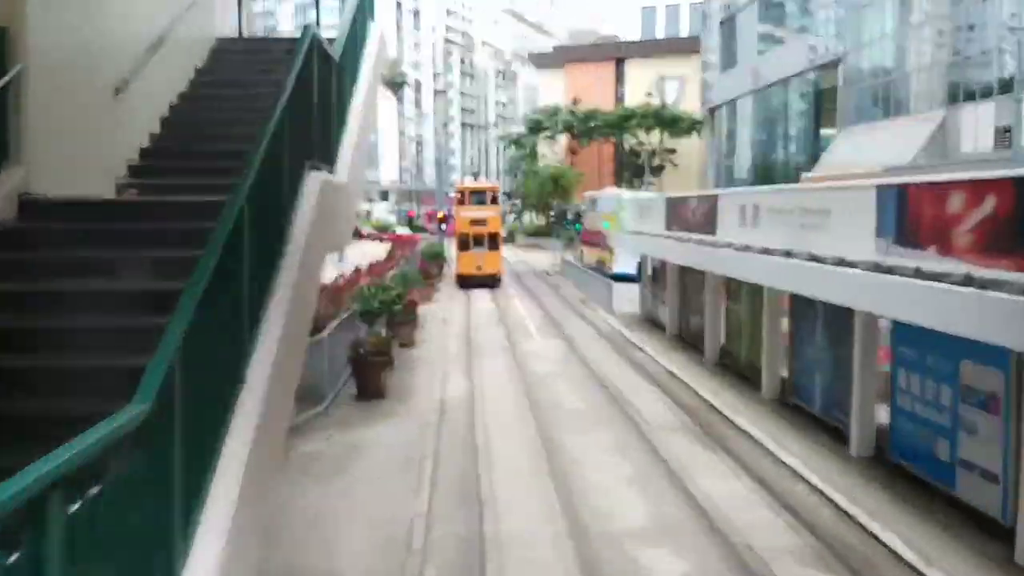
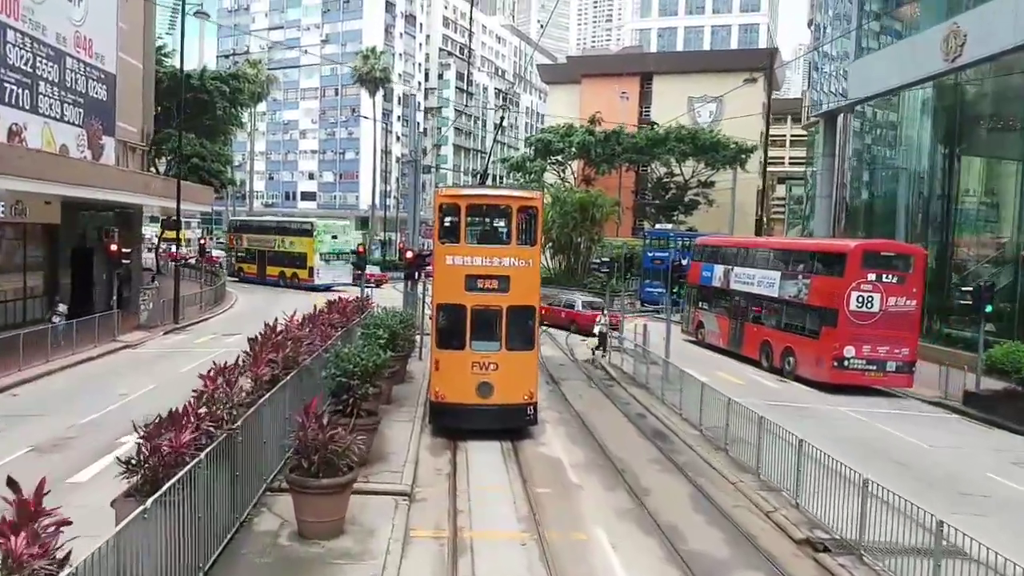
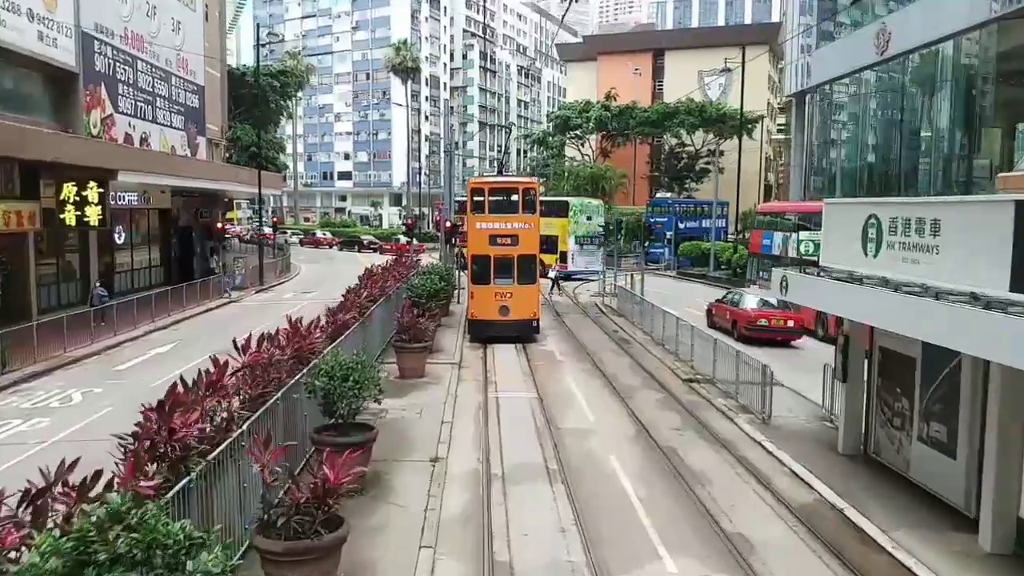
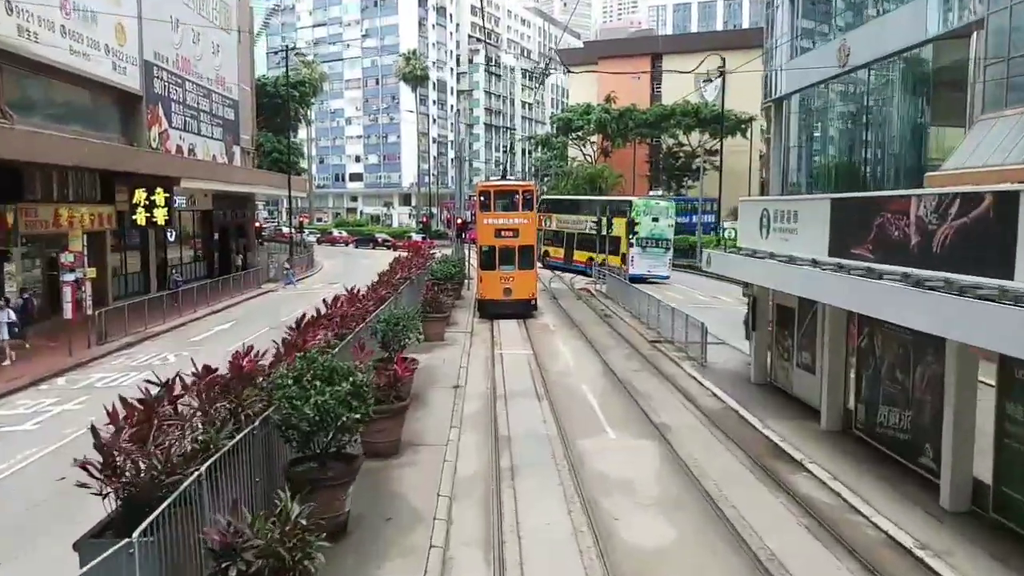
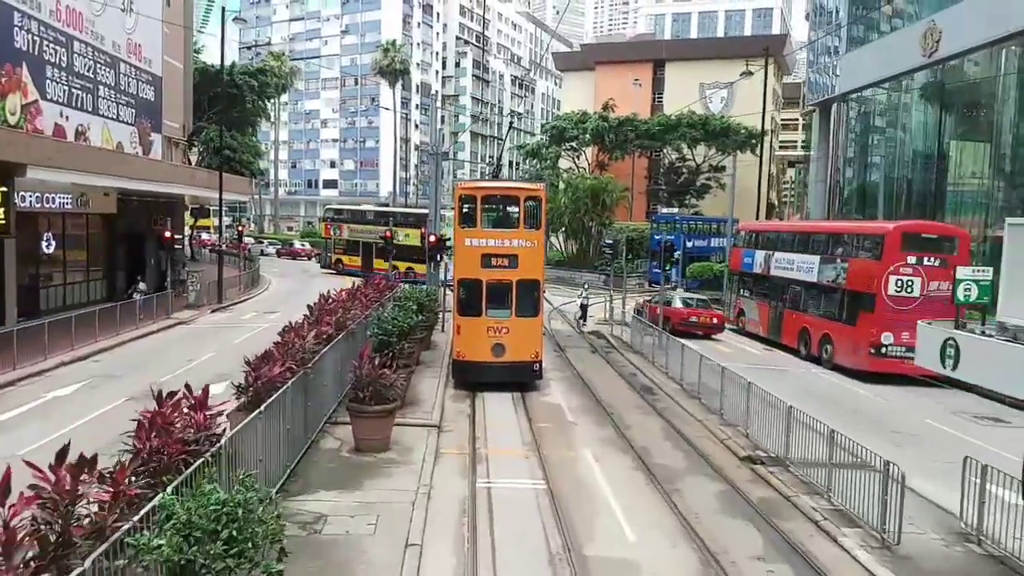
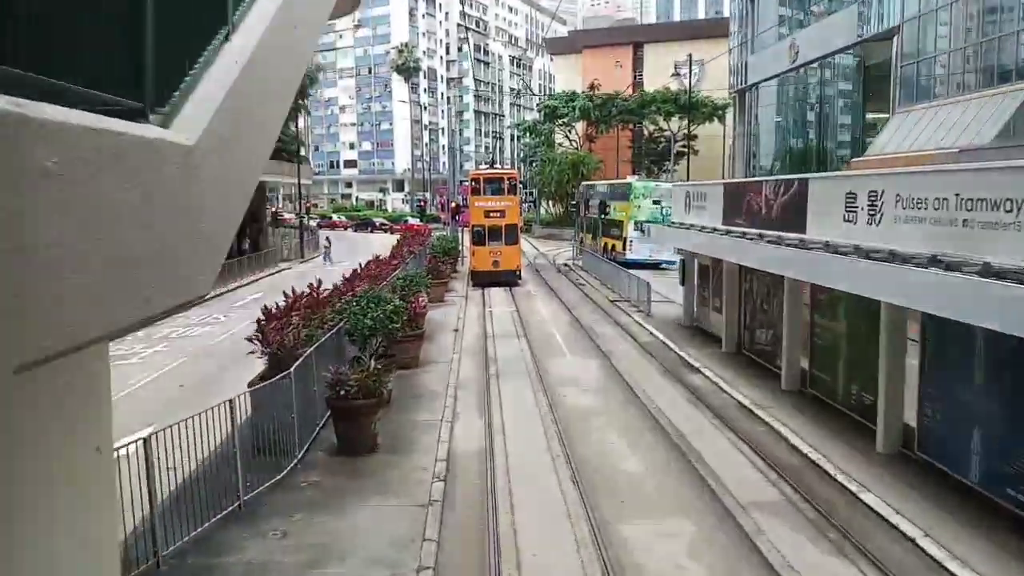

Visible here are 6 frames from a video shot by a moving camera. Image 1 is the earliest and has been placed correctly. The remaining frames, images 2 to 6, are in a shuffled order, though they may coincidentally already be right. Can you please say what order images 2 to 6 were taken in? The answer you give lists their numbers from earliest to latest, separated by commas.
6, 4, 3, 5, 2
